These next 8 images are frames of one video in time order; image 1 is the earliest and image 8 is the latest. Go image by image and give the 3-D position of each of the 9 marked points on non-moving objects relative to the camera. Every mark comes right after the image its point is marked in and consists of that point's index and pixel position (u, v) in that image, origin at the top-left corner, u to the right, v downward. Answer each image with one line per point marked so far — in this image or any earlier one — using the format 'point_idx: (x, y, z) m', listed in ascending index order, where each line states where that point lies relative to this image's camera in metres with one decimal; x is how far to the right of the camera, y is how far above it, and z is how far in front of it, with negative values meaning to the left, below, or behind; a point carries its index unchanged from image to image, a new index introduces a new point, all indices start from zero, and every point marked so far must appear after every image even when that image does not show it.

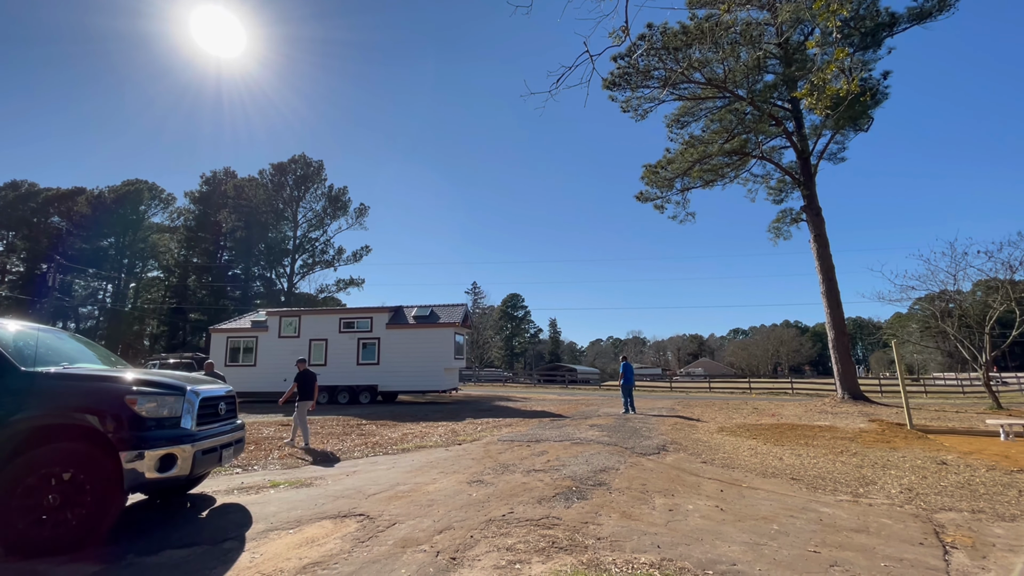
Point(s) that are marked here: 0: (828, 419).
0: (+9.2, -3.8, +13.9) m
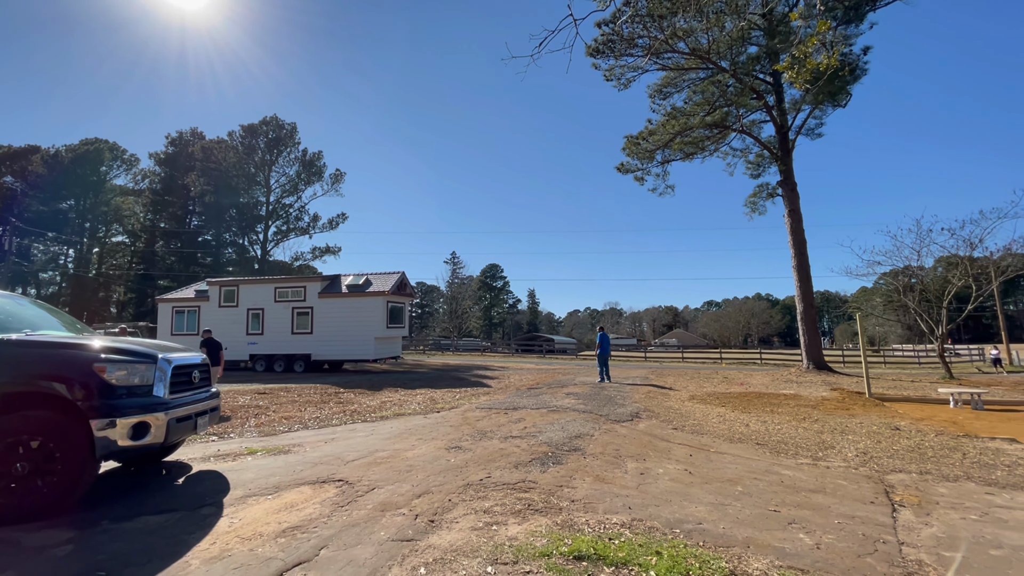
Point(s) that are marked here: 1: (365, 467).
0: (+8.5, -3.0, +14.5) m
1: (-1.5, -1.9, +5.0) m
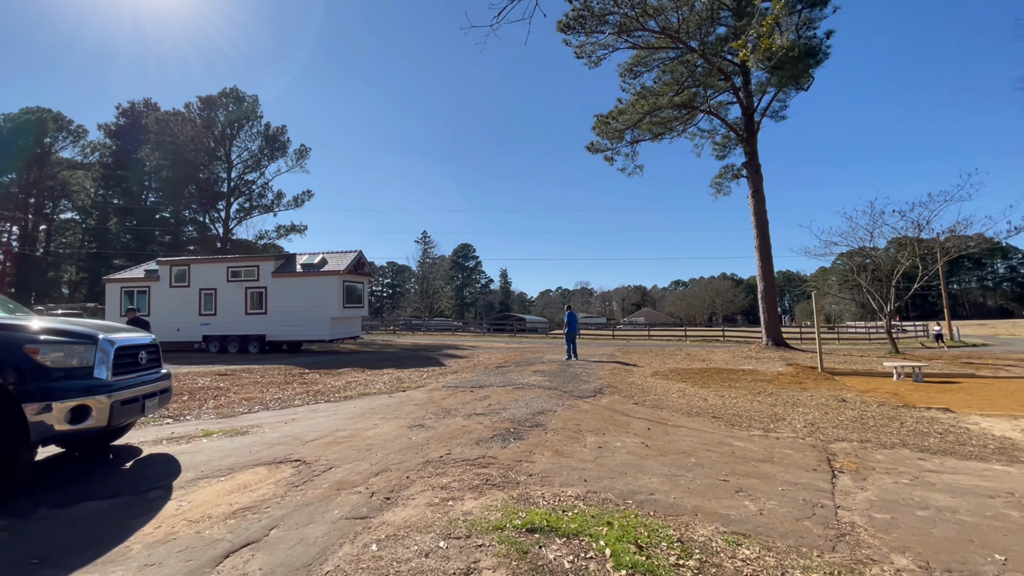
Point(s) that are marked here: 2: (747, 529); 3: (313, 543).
0: (+7.5, -2.4, +15.1) m
1: (-2.0, -1.6, +4.9) m
2: (+1.6, -1.7, +3.3) m
3: (-1.2, -1.5, +2.8) m
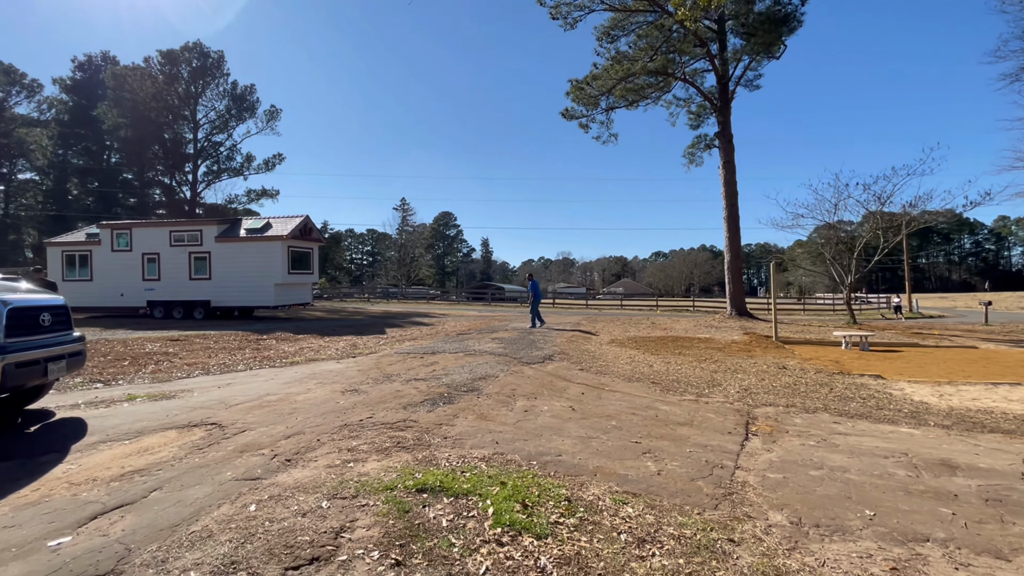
0: (+6.4, -1.4, +15.4) m
1: (-2.7, -1.3, +4.9) m
2: (+0.9, -1.4, +3.4) m
3: (-1.9, -1.3, +2.8) m
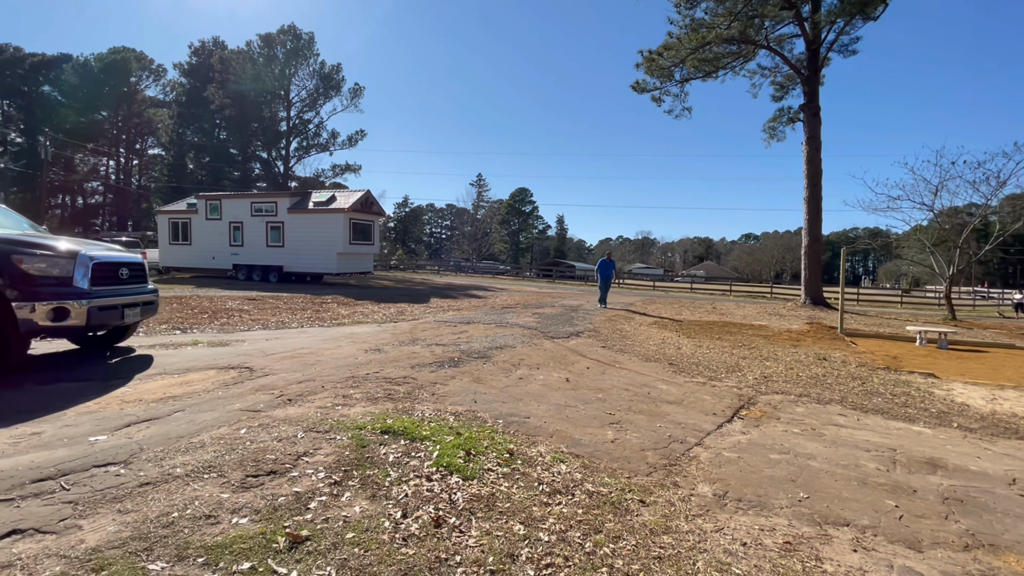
0: (+7.9, -1.0, +14.6) m
1: (-2.8, -0.8, +5.7) m
2: (+0.6, -1.2, +3.6) m
3: (-2.3, -1.0, +3.5) m
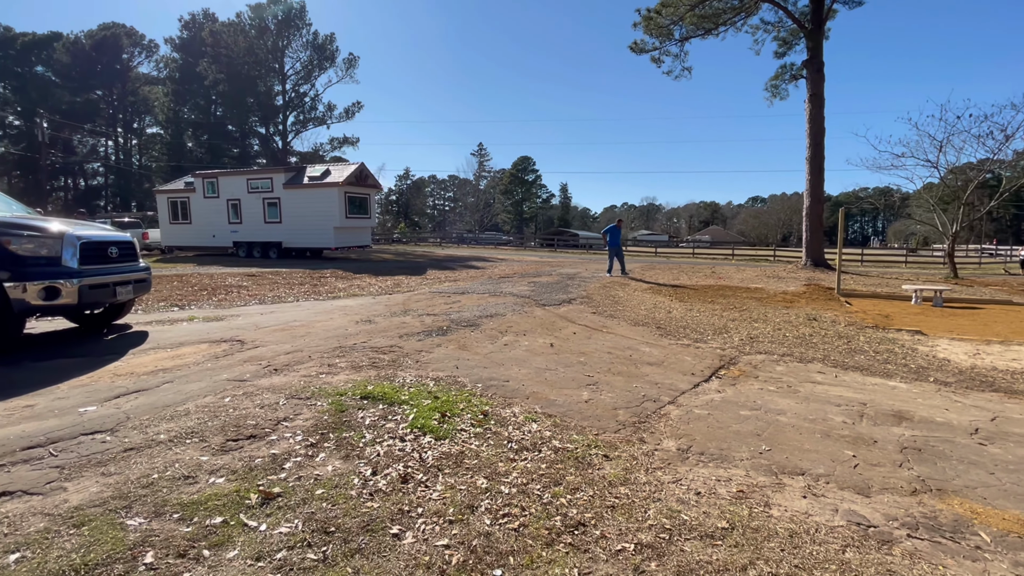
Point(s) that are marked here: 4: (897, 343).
0: (+7.8, +0.2, +14.6) m
1: (-3.0, -0.5, +5.8) m
2: (+0.4, -1.0, +3.7) m
3: (-2.5, -0.8, +3.6) m
4: (+5.4, -0.8, +6.7) m
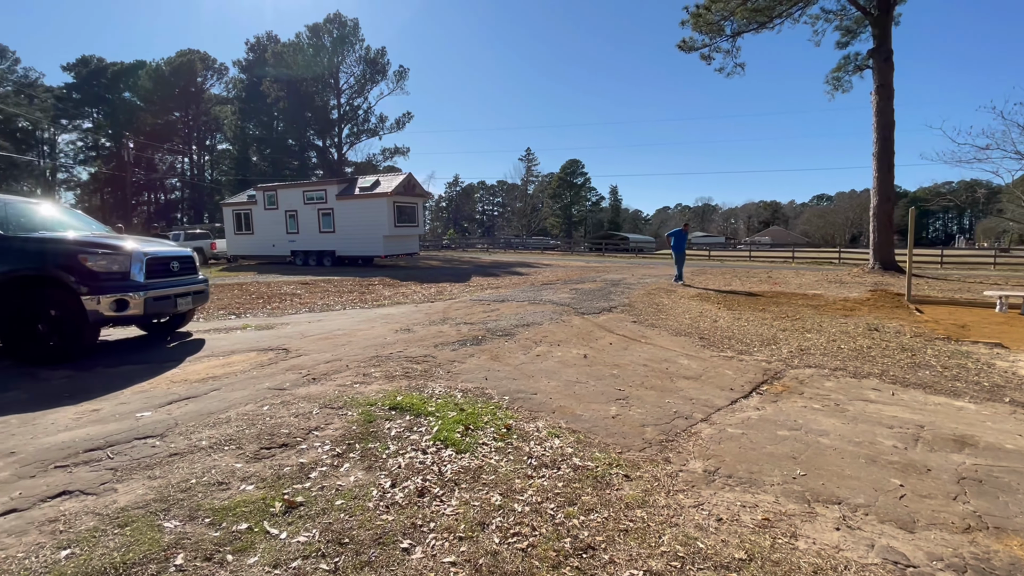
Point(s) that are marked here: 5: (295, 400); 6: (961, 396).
0: (+9.1, 0.0, +13.7) m
1: (-2.5, -0.7, +6.1) m
2: (+0.6, -1.1, +3.7) m
3: (-2.3, -0.9, +3.9) m
4: (+5.9, -0.9, +6.1) m
5: (-1.8, -0.9, +3.9) m
6: (+4.5, -1.1, +4.7) m
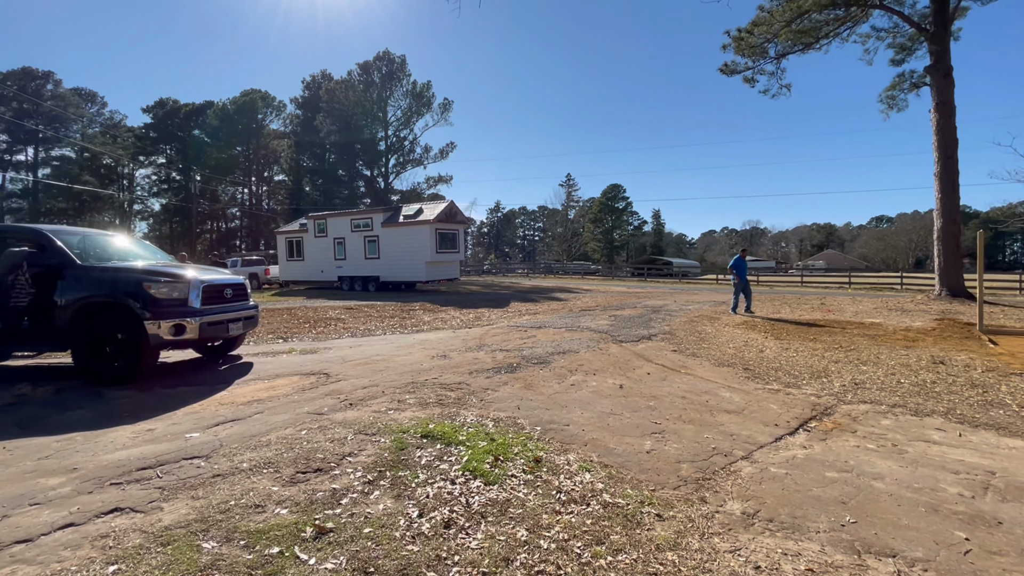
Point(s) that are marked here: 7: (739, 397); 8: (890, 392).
0: (+10.2, -0.7, +12.9) m
1: (-2.1, -1.0, +6.3) m
2: (+0.8, -1.3, +3.6) m
3: (-2.0, -1.1, +4.0) m
4: (+6.3, -1.3, +5.6) m
5: (-1.5, -1.2, +4.0) m
6: (+4.8, -1.4, +4.3) m
7: (+2.5, -1.2, +5.3) m
8: (+4.5, -1.2, +5.7) m
